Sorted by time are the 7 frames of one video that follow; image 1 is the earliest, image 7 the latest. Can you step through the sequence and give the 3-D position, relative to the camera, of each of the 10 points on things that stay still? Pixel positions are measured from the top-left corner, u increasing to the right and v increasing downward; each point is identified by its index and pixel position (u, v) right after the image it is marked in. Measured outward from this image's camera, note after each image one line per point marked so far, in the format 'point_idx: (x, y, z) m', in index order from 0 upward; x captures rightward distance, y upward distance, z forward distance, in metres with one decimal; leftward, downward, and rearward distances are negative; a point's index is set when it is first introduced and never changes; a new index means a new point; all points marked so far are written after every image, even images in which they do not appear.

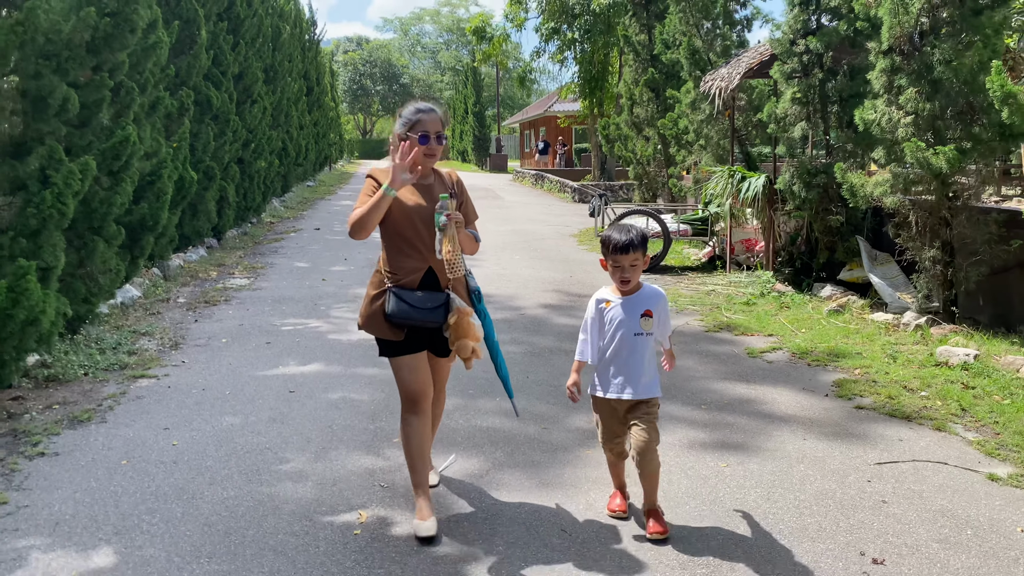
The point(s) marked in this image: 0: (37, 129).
0: (-2.8, +0.9, +5.2) m
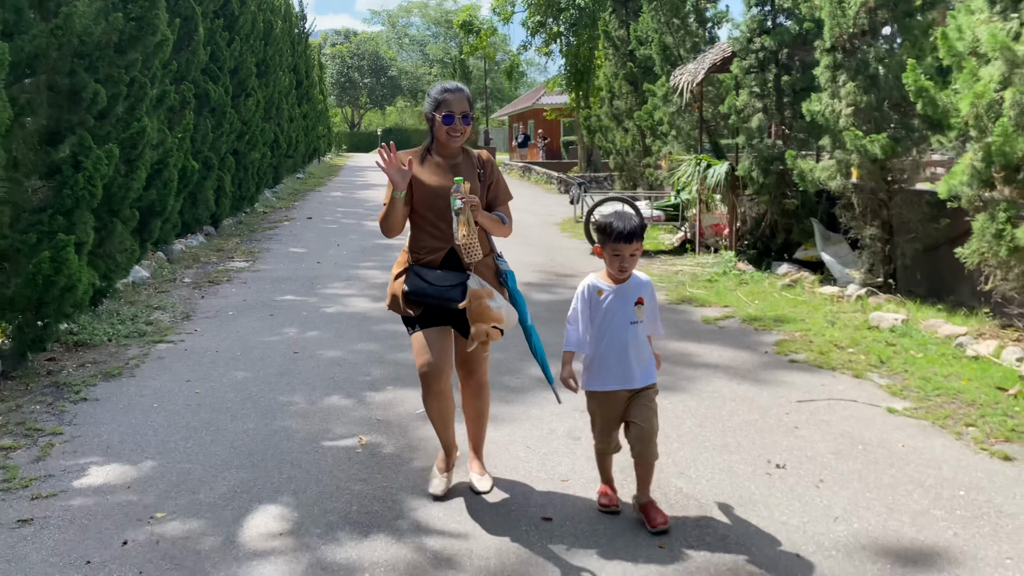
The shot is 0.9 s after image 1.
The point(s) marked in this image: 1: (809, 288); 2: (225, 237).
0: (-3.0, +1.1, +5.9) m
1: (+2.7, 0.0, +8.0) m
2: (-4.0, +0.7, +12.4) m
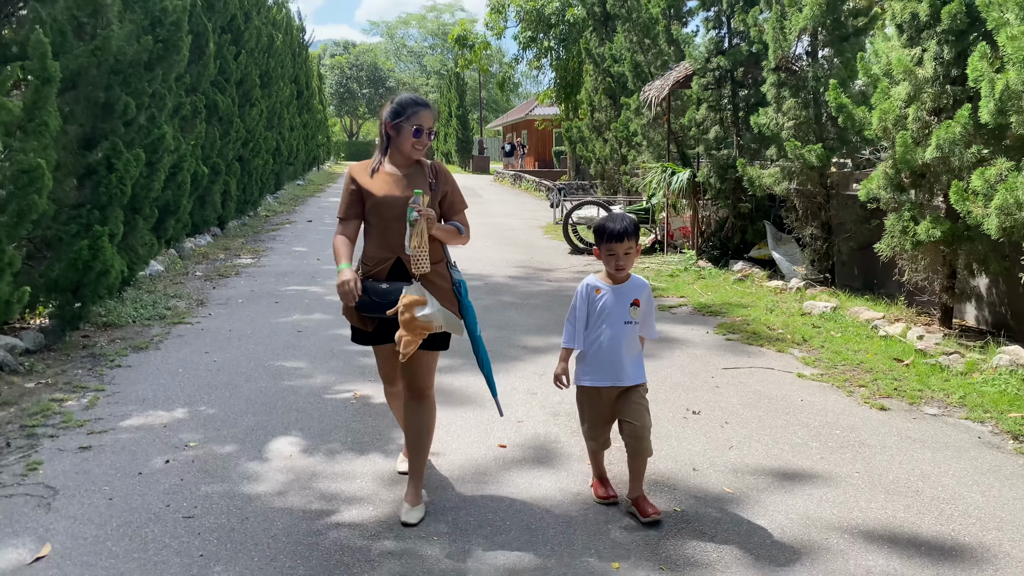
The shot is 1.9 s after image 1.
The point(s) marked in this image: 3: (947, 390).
0: (-3.2, +1.2, +6.8) m
1: (+2.5, +0.1, +8.9) m
2: (-4.2, +0.8, +13.2) m
3: (+2.5, -0.6, +5.1) m
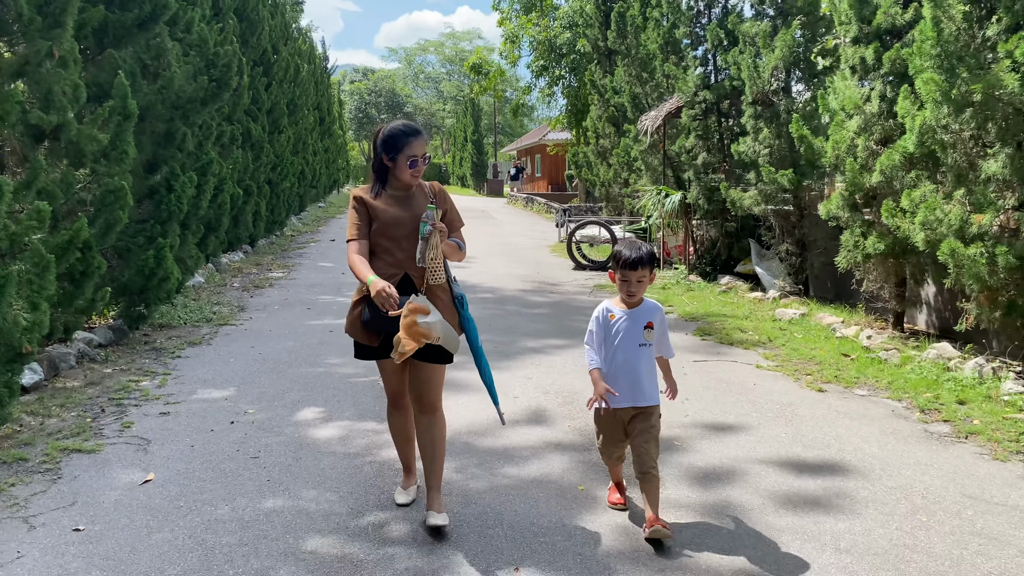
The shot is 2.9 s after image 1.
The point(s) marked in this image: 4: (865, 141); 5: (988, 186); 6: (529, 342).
0: (-3.1, +1.2, +7.9) m
1: (+2.6, -0.1, +9.9) m
2: (-4.1, +0.5, +14.3) m
3: (+2.5, -0.6, +6.0) m
4: (+2.9, +1.2, +7.1) m
5: (+3.1, +0.6, +5.7) m
6: (+0.1, -0.5, +7.4) m
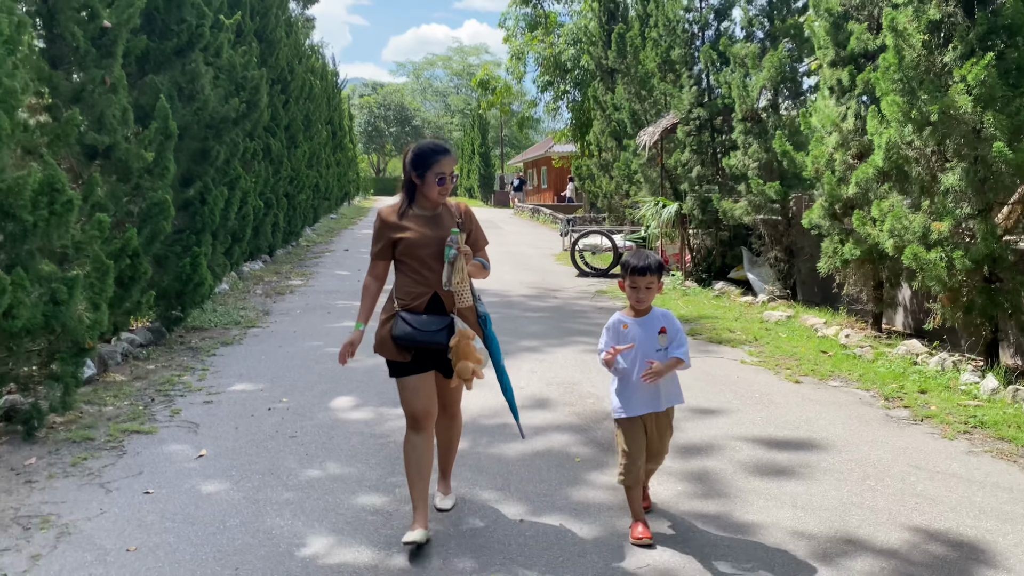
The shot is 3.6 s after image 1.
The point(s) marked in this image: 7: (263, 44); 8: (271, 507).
0: (-3.1, +1.1, +8.5) m
1: (+2.6, -0.1, +10.5) m
2: (-4.0, +0.4, +15.0) m
3: (+2.6, -0.6, +6.6) m
4: (+2.9, +1.2, +7.7) m
5: (+3.1, +0.6, +6.3) m
6: (+0.2, -0.5, +8.0) m
7: (-4.3, +4.2, +15.0) m
8: (-1.1, -1.0, +4.0) m
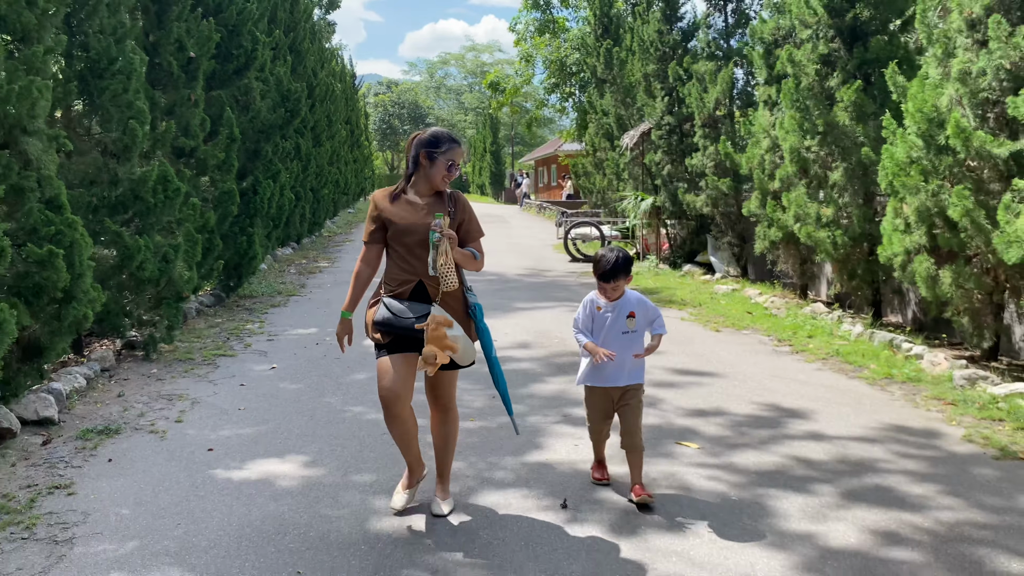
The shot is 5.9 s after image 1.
0: (-3.2, +1.4, +10.5) m
1: (+2.6, +0.2, +12.3) m
2: (-4.0, +0.7, +17.0) m
3: (+2.4, -0.4, +8.5) m
4: (+2.8, +1.4, +9.6) m
5: (+3.0, +0.9, +8.1) m
6: (+0.1, -0.2, +10.0) m
7: (-4.2, +4.5, +17.0) m
8: (-1.3, -0.7, +5.9) m
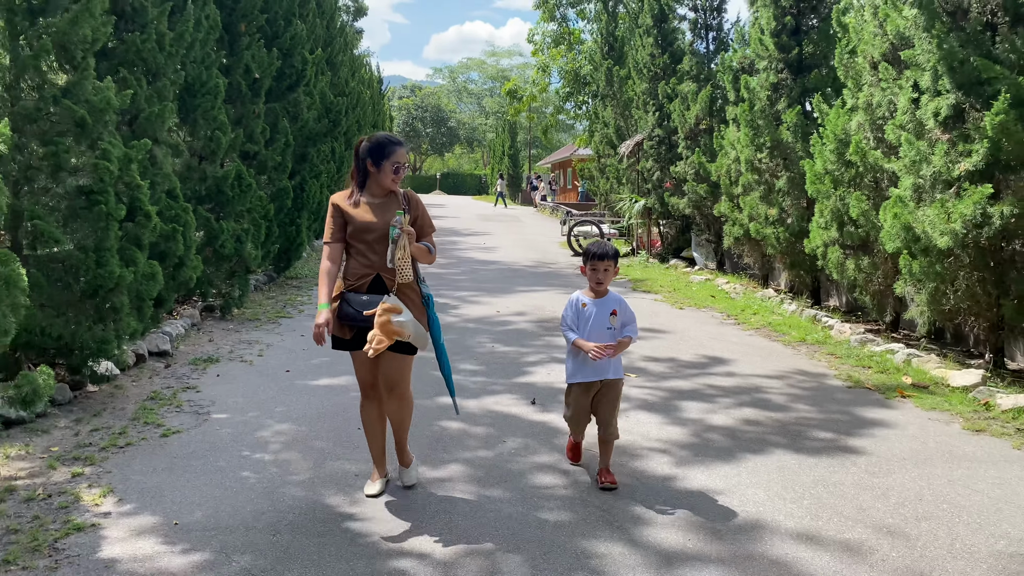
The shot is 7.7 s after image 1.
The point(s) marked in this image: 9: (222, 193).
0: (-3.1, +1.7, +12.4) m
1: (+2.7, +0.3, +14.1) m
2: (-3.7, +1.0, +18.9) m
3: (+2.5, -0.2, +10.3) m
4: (+2.9, +1.6, +11.4) m
5: (+3.0, +1.0, +9.9) m
6: (+0.2, 0.0, +11.8) m
7: (-3.9, +4.8, +18.9) m
8: (-1.3, -0.5, +7.8) m
9: (-2.9, +0.9, +8.8) m
